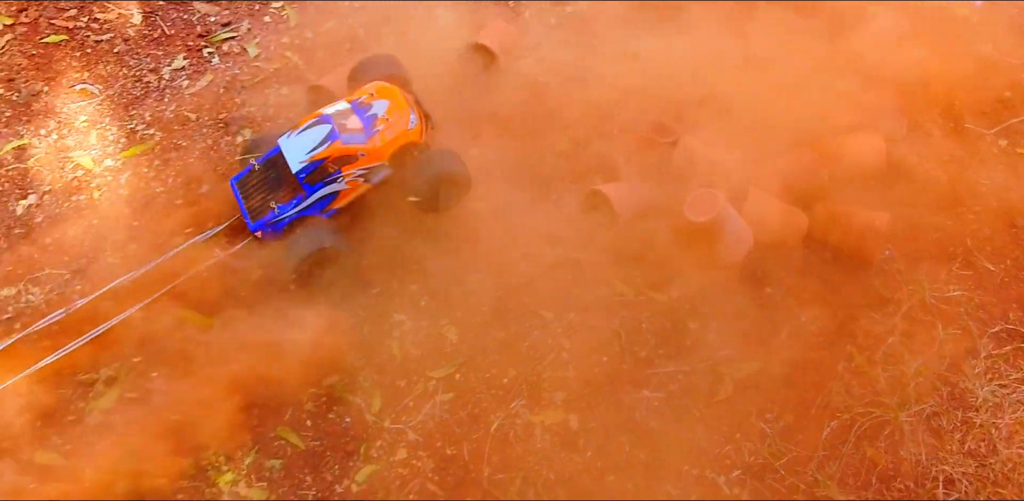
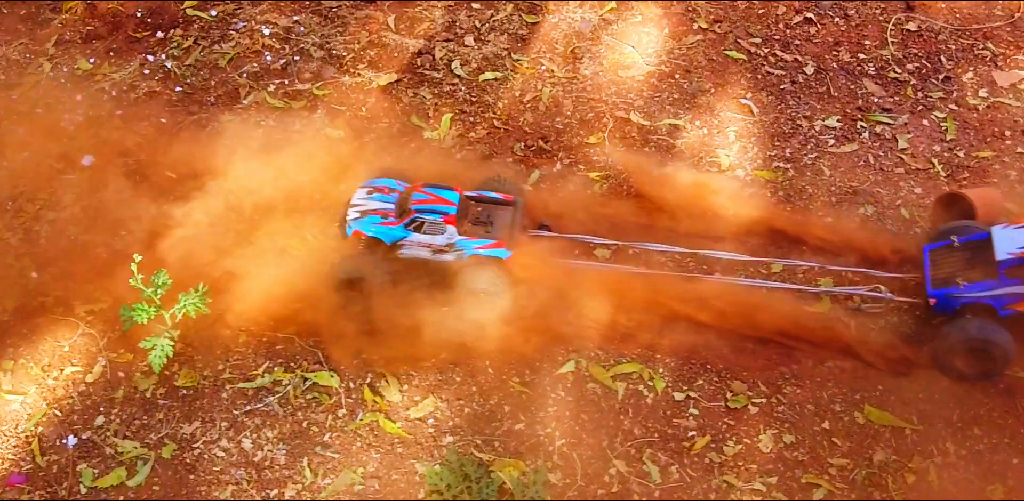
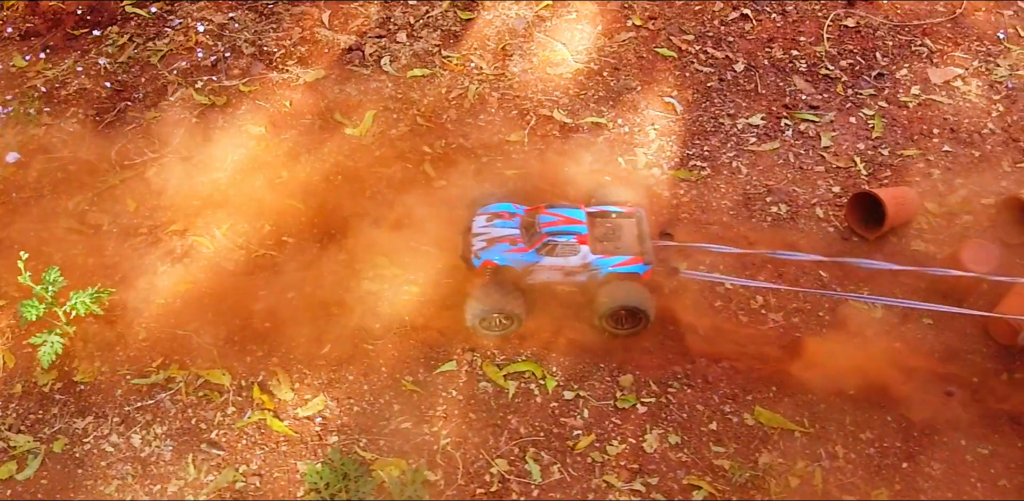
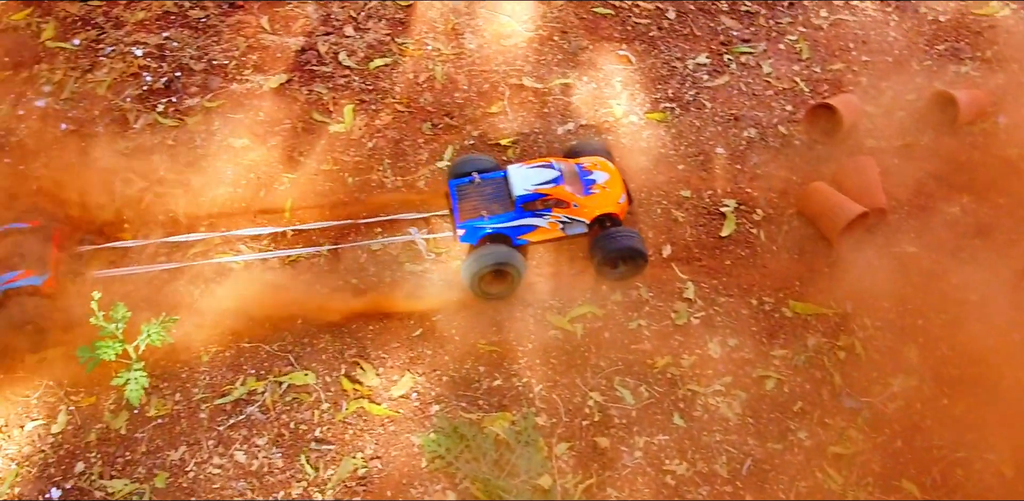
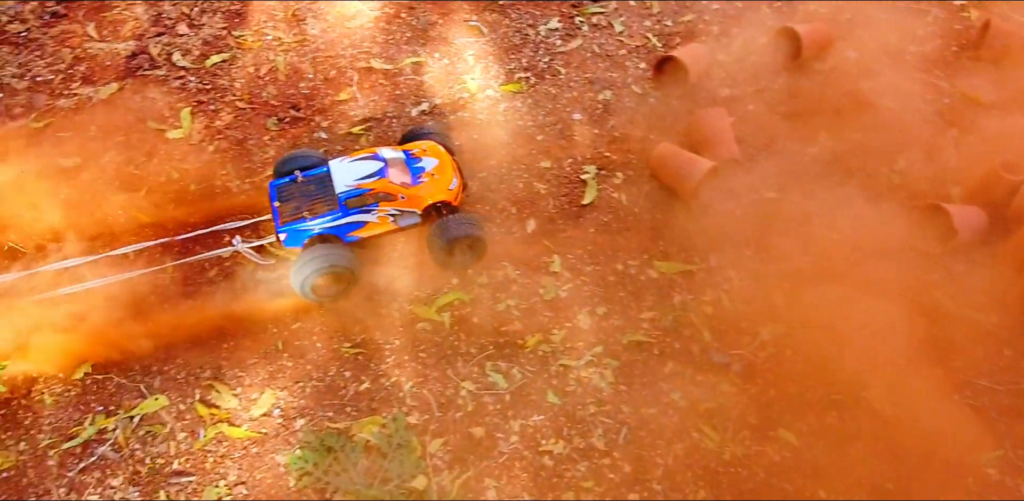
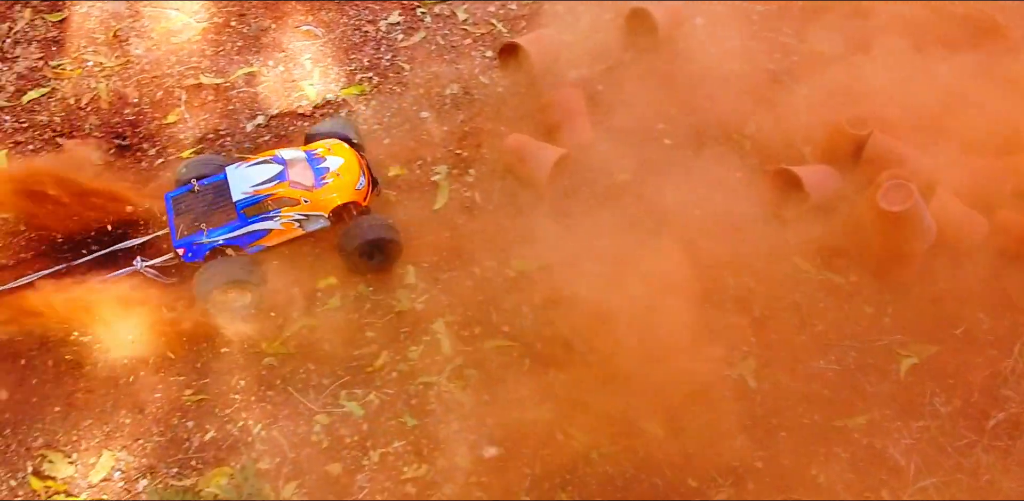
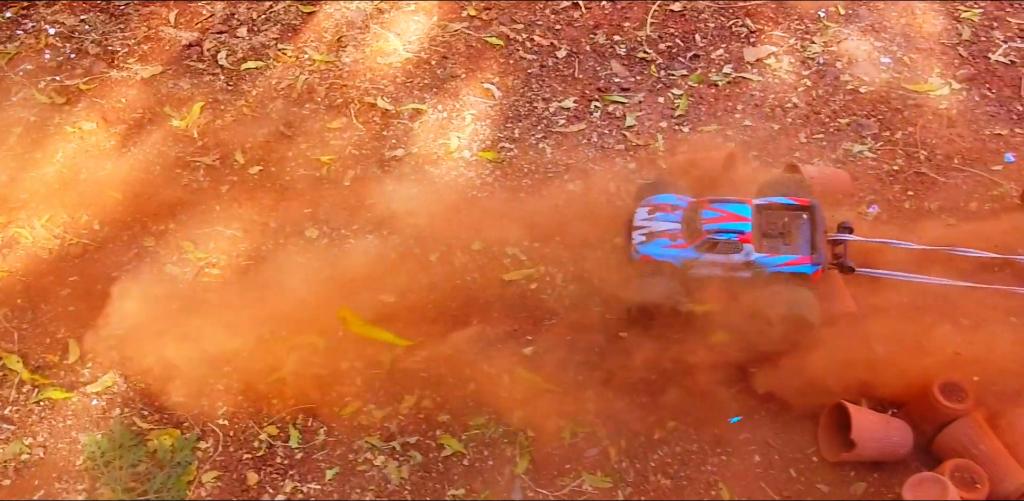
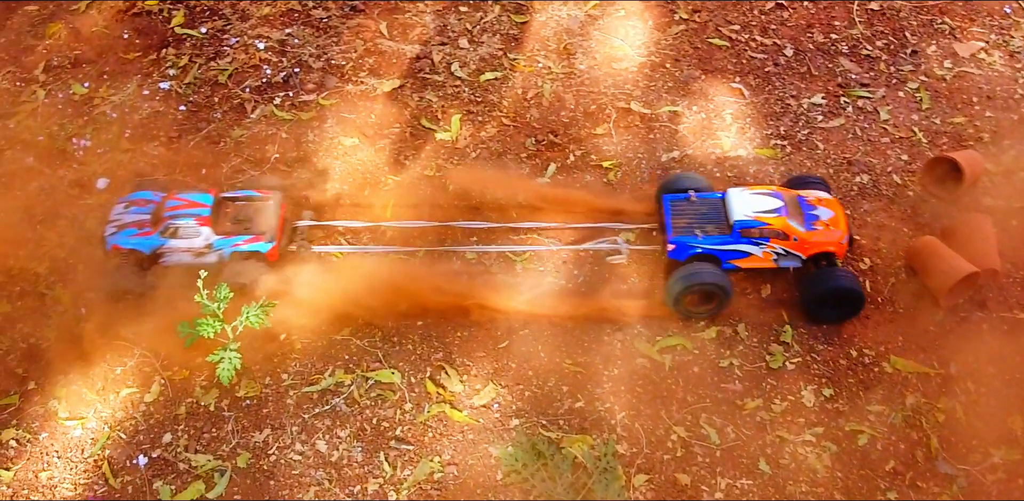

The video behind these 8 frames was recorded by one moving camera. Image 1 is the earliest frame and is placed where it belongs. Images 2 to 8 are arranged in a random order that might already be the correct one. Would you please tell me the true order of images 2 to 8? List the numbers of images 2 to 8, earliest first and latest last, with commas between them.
6, 5, 4, 8, 2, 3, 7
